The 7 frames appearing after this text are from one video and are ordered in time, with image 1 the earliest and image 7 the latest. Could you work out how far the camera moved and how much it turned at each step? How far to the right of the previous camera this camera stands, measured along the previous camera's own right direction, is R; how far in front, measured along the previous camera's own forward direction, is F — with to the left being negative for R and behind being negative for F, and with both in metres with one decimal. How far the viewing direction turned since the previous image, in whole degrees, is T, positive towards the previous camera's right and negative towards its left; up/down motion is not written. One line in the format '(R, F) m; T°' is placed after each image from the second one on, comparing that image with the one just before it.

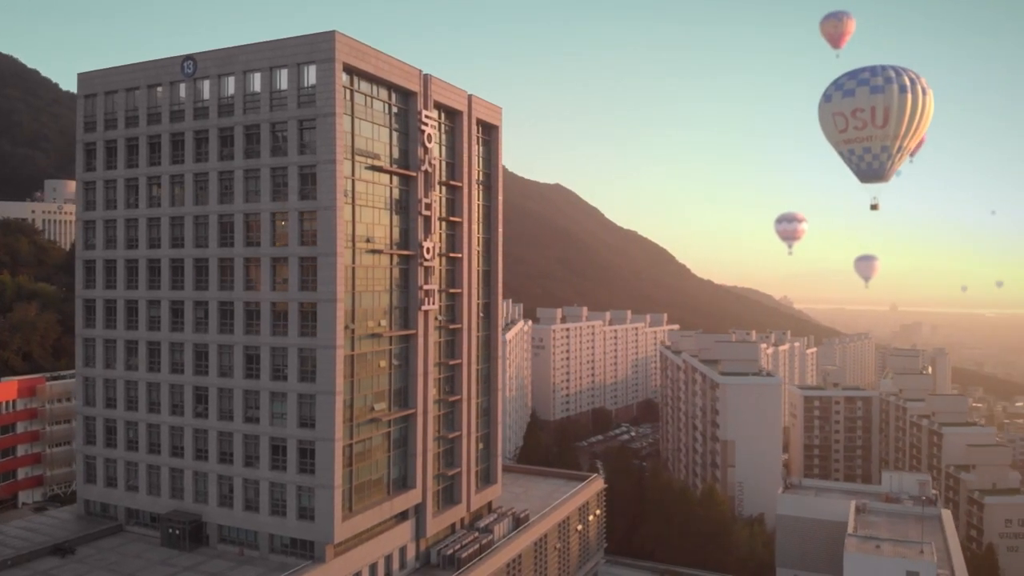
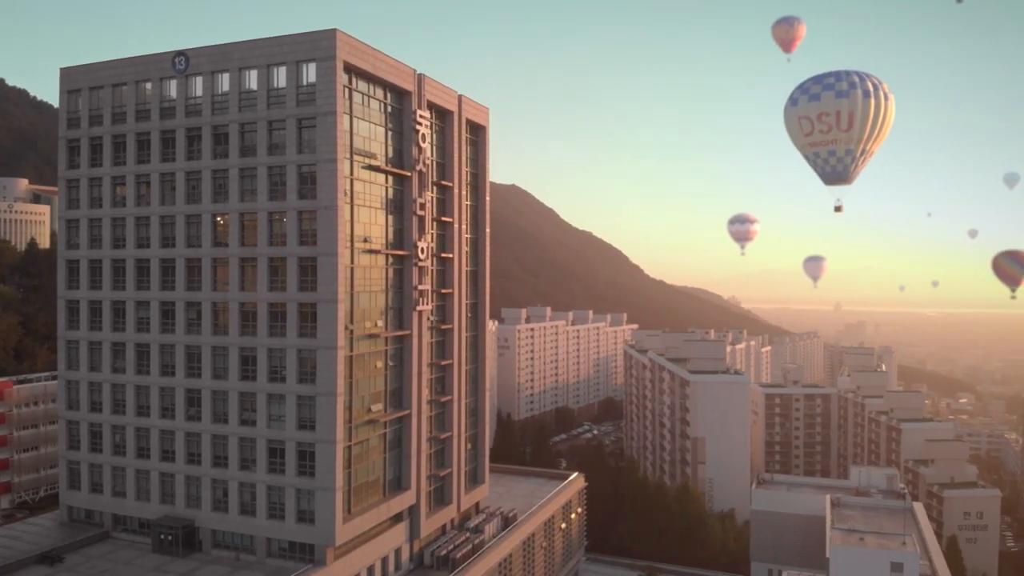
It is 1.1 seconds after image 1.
(-1.4, 0.0) m; +3°
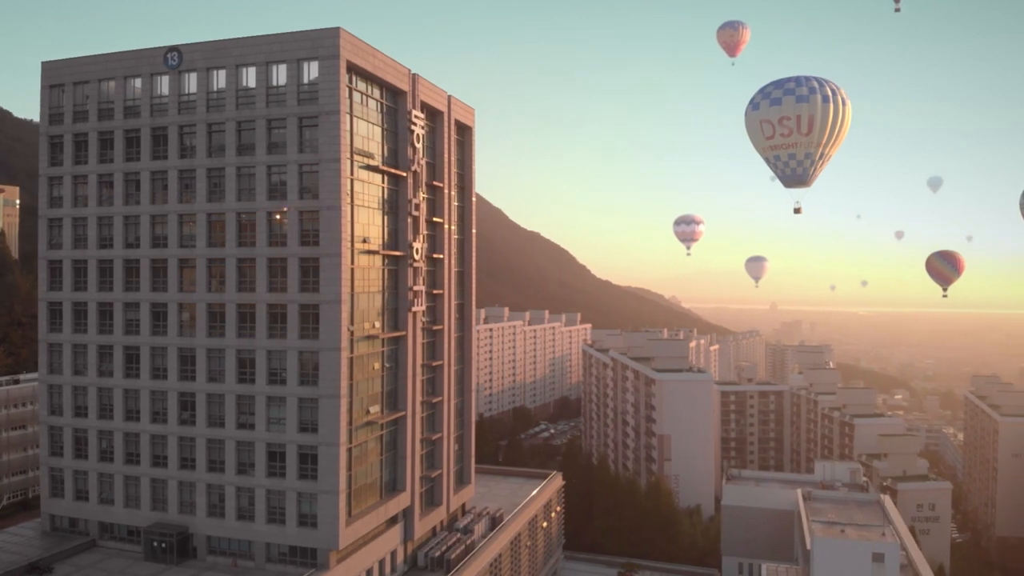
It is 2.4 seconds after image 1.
(-1.8, -0.1) m; +3°
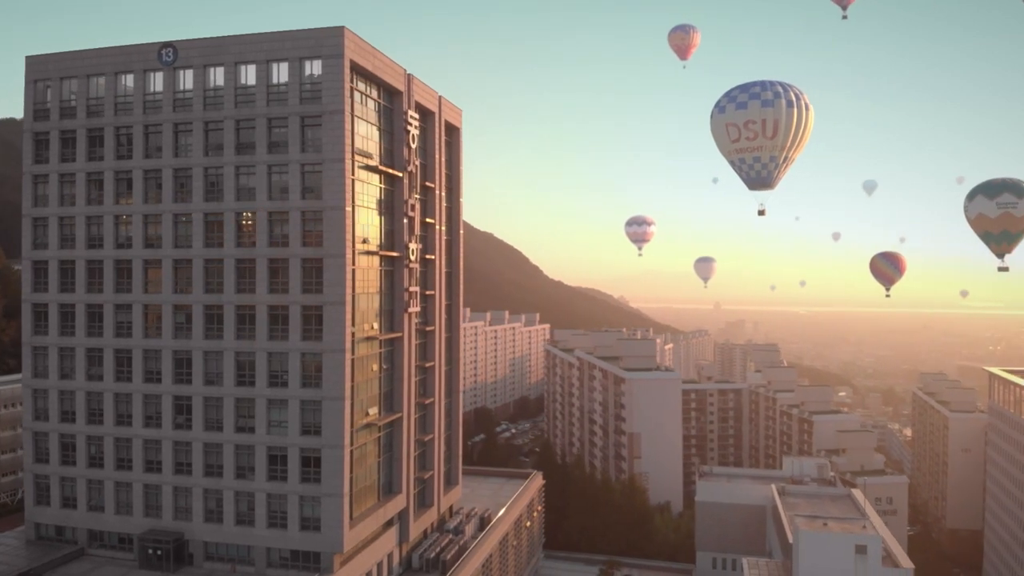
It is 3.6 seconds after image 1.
(-1.6, -0.1) m; +3°
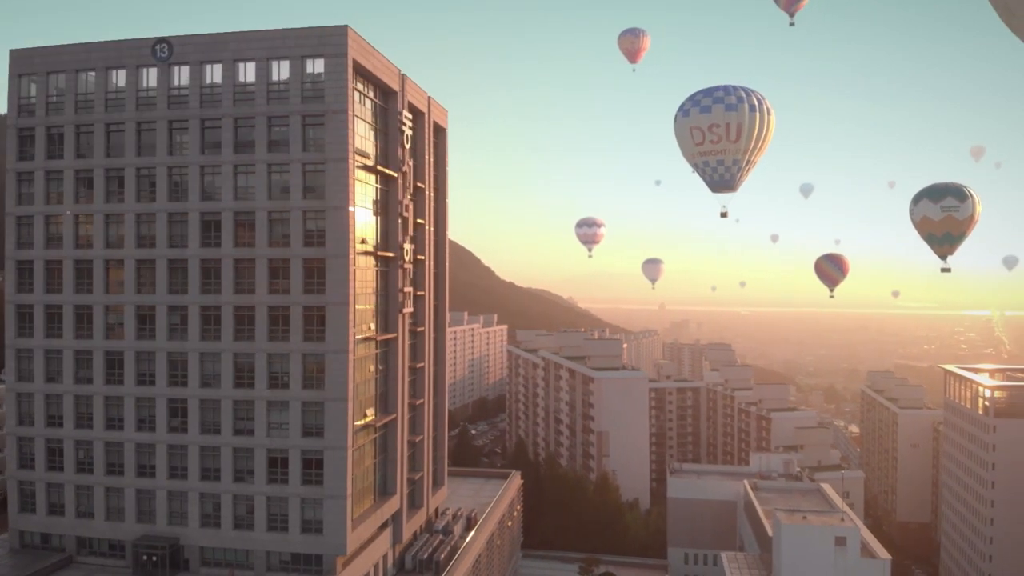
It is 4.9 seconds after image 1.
(-1.7, -0.2) m; +3°
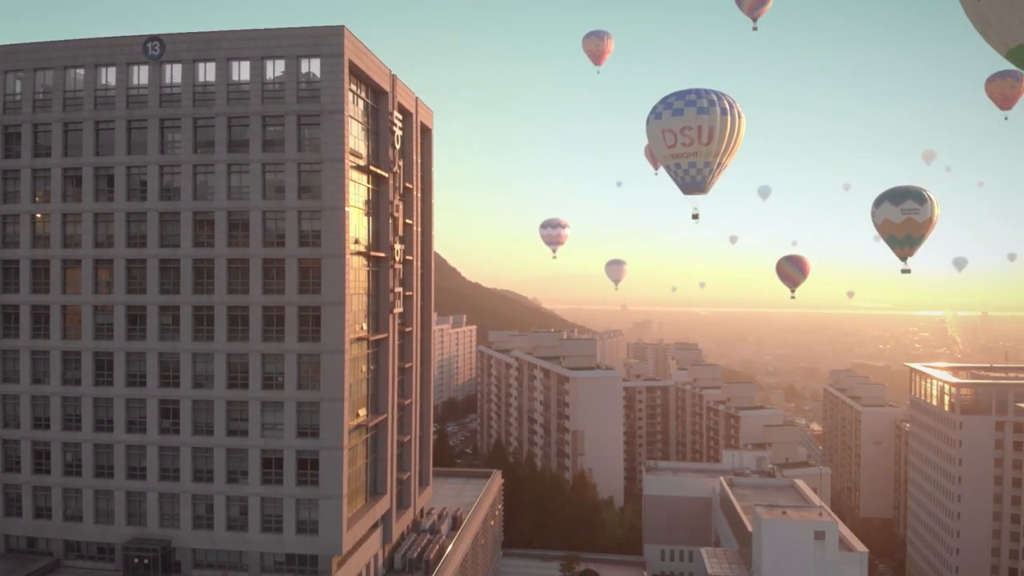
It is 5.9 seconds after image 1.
(-1.0, -0.3) m; +2°
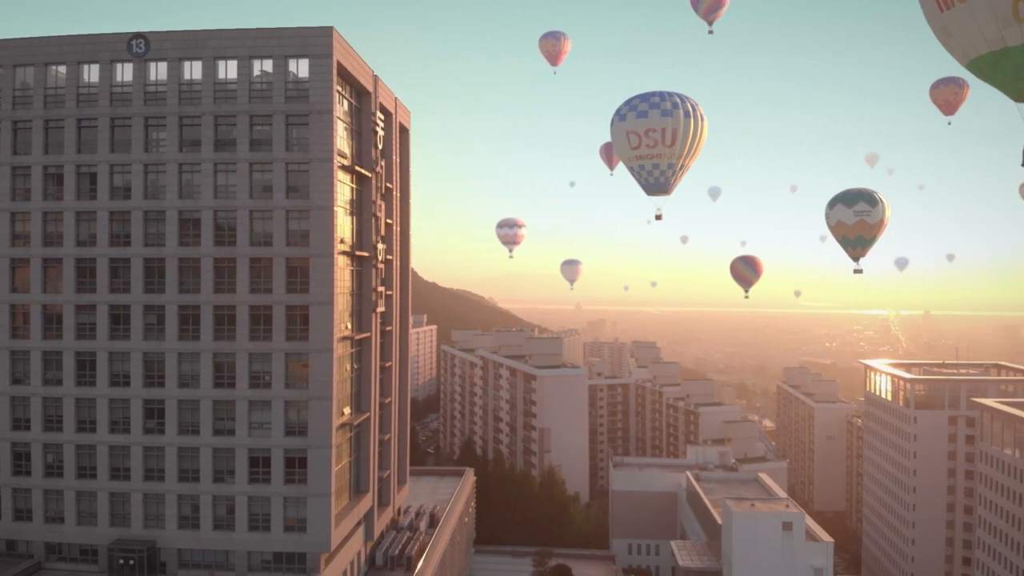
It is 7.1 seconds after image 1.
(-1.0, -0.6) m; +3°
